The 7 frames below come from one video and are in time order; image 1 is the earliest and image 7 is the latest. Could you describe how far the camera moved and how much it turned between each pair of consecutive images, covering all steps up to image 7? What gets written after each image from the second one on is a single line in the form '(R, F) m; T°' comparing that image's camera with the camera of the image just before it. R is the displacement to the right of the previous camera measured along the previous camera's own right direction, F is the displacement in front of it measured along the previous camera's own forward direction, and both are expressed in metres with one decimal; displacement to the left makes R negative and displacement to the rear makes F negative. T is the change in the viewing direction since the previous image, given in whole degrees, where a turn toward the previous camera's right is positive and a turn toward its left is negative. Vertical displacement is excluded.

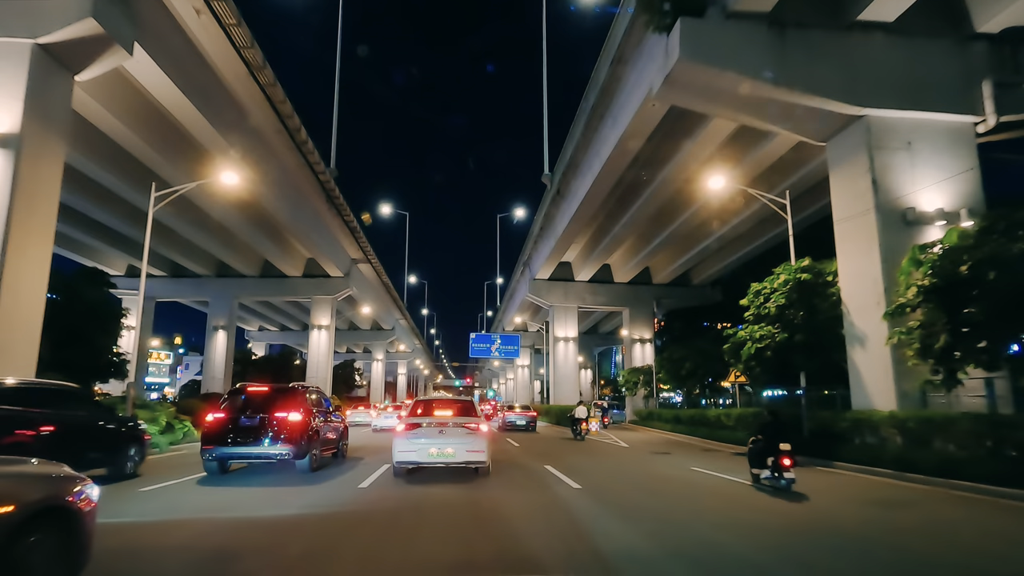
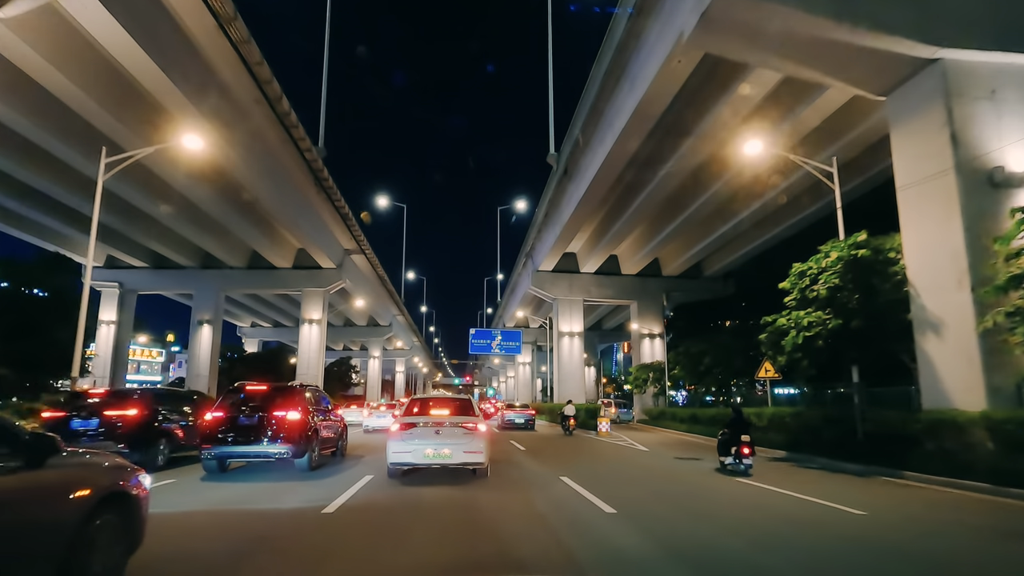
(-0.2, +2.3) m; 0°
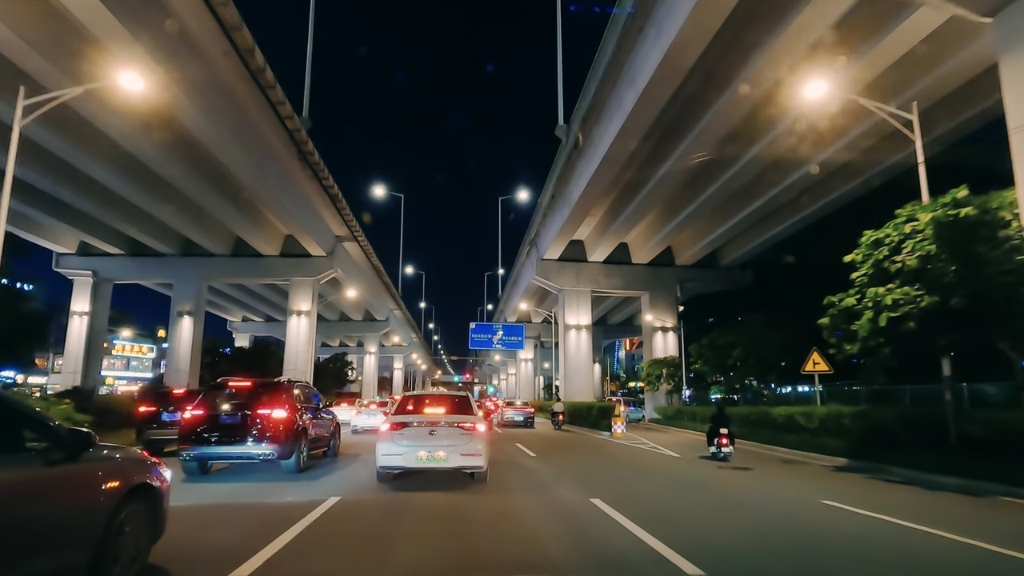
(-0.2, +2.8) m; 0°
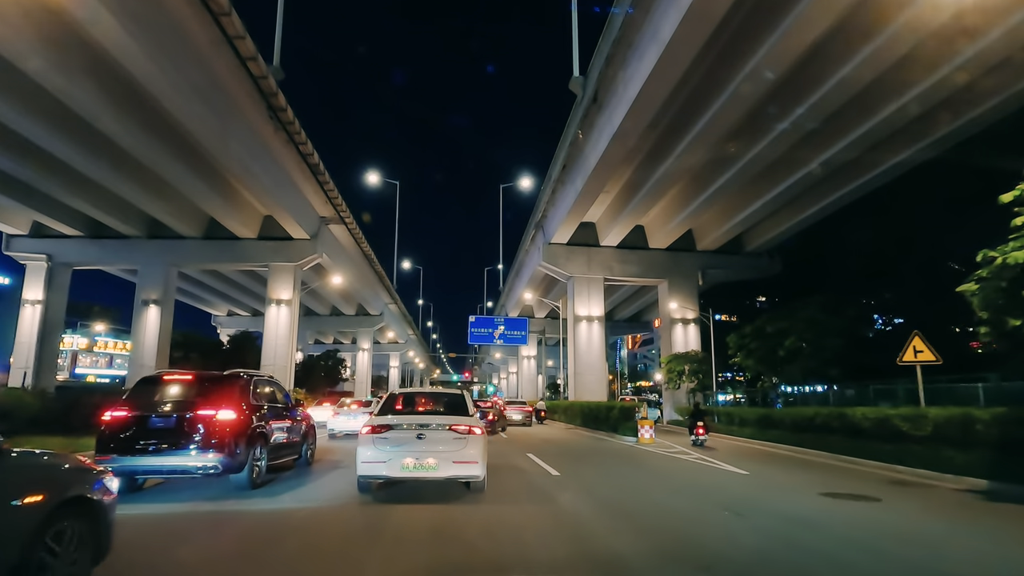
(-0.3, +3.9) m; 0°
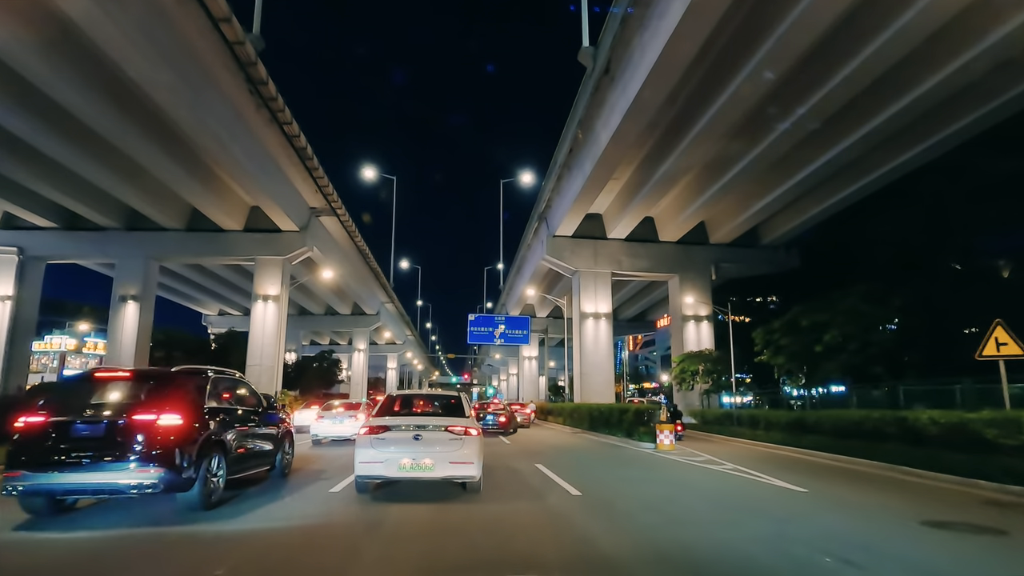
(-0.1, +2.1) m; 0°
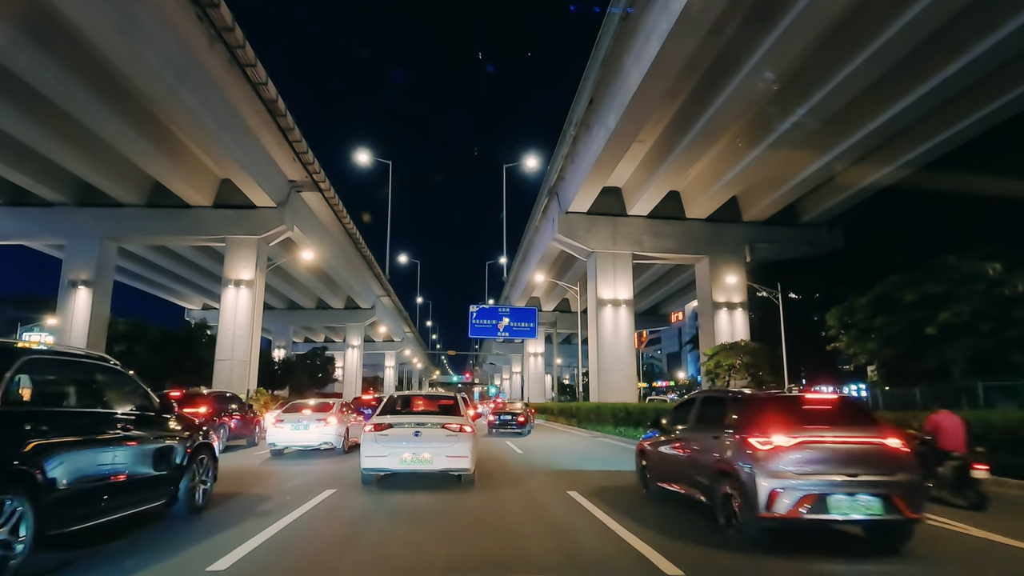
(-0.3, +4.1) m; 0°
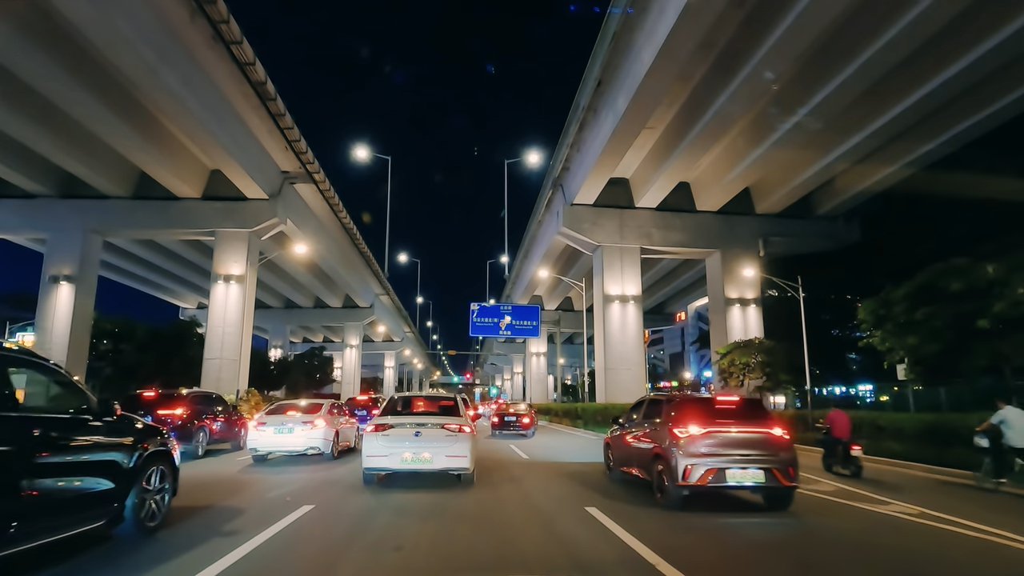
(-0.1, +1.3) m; 0°
